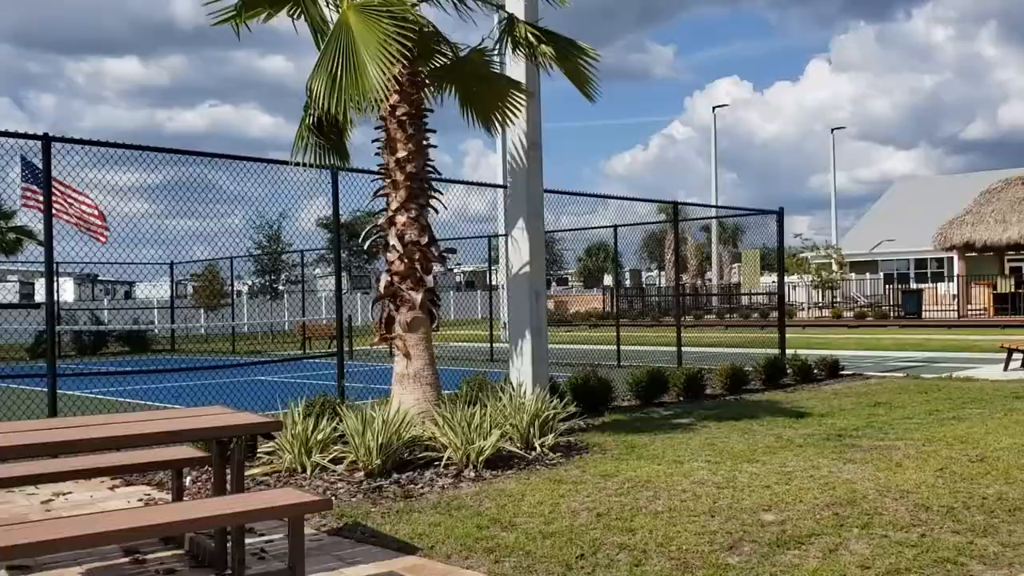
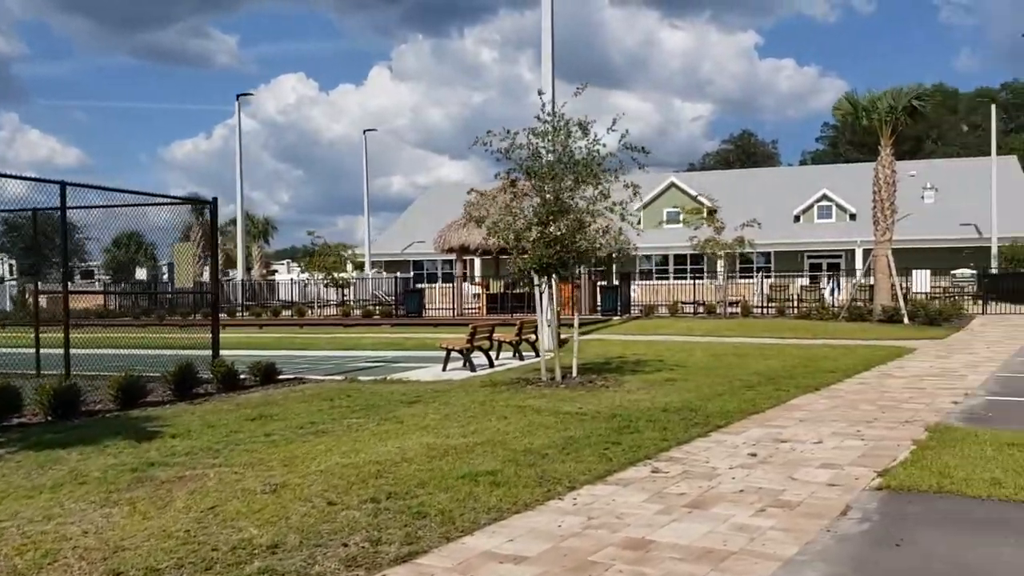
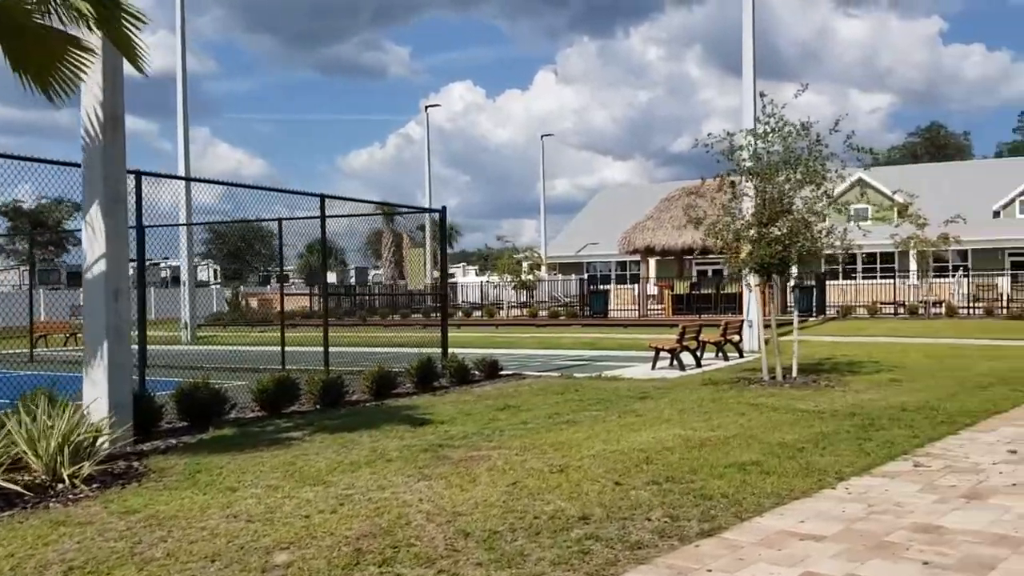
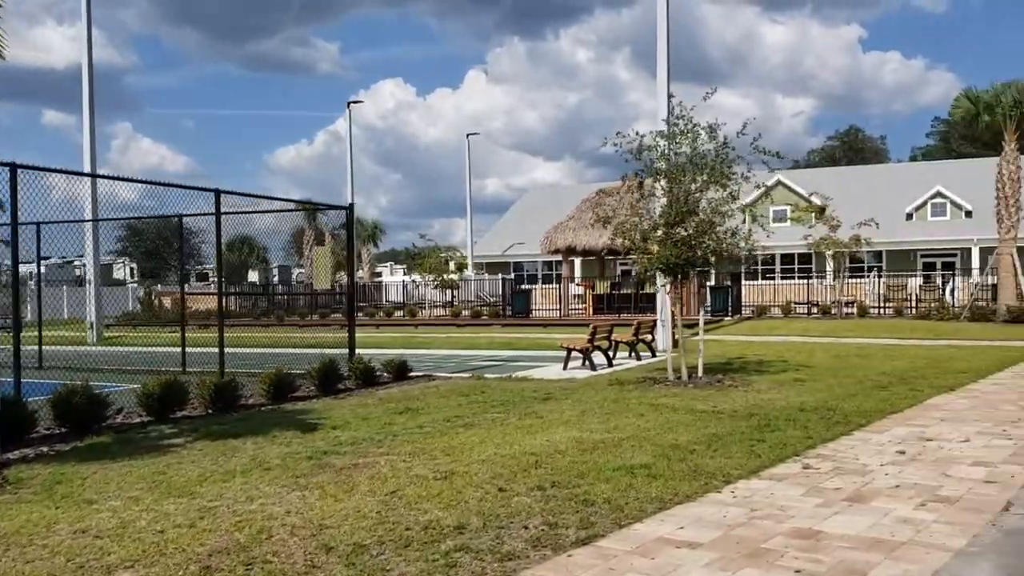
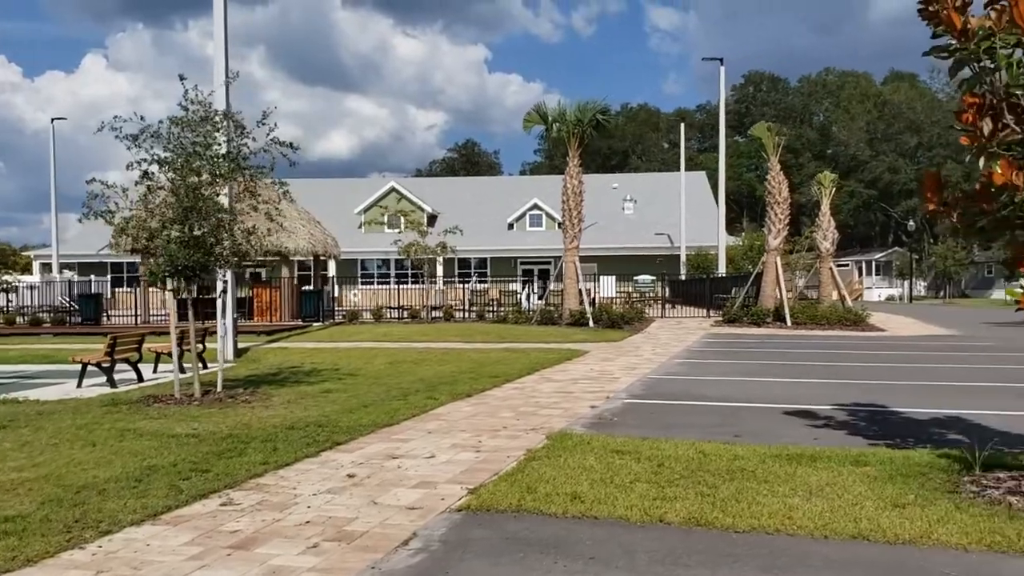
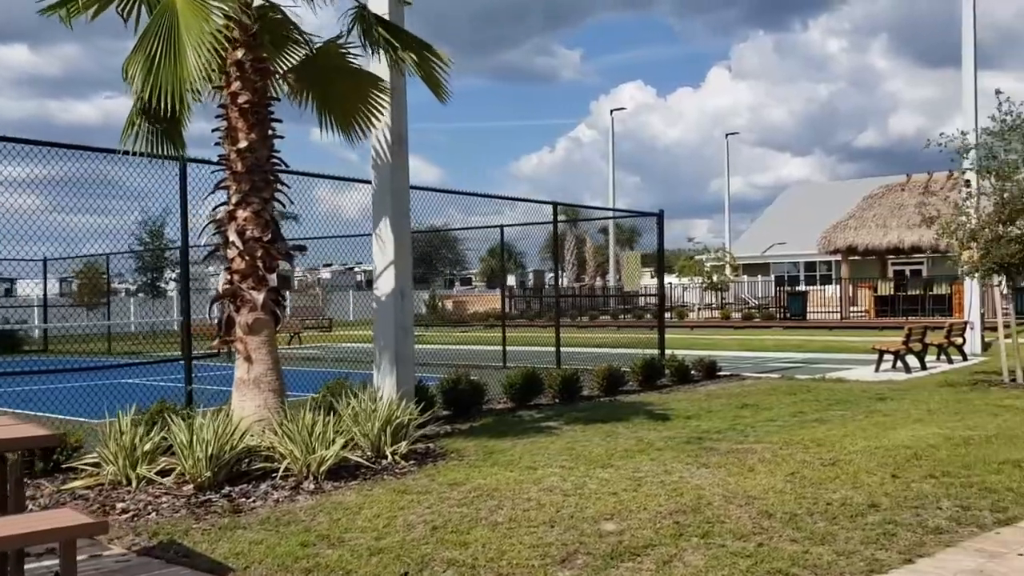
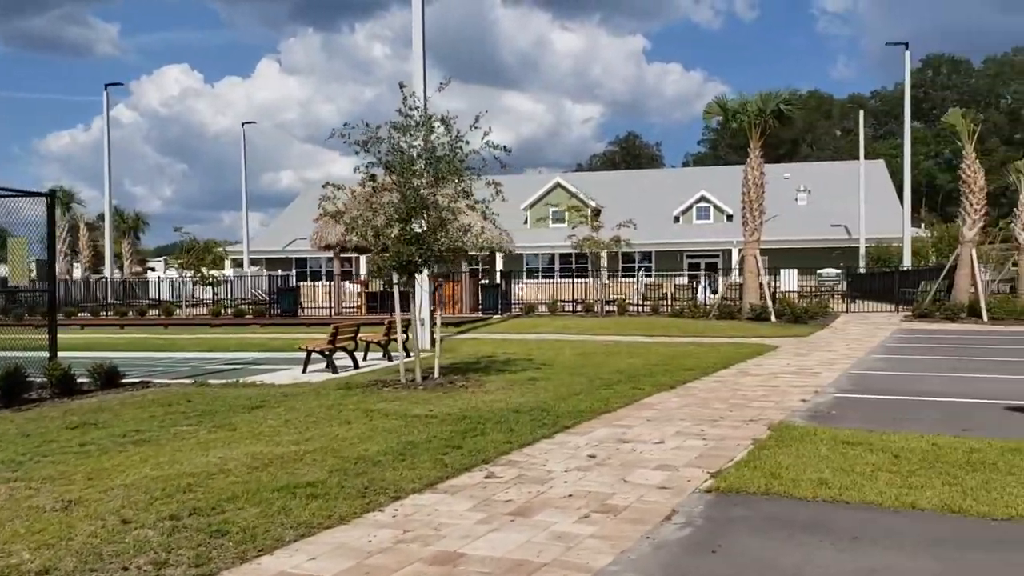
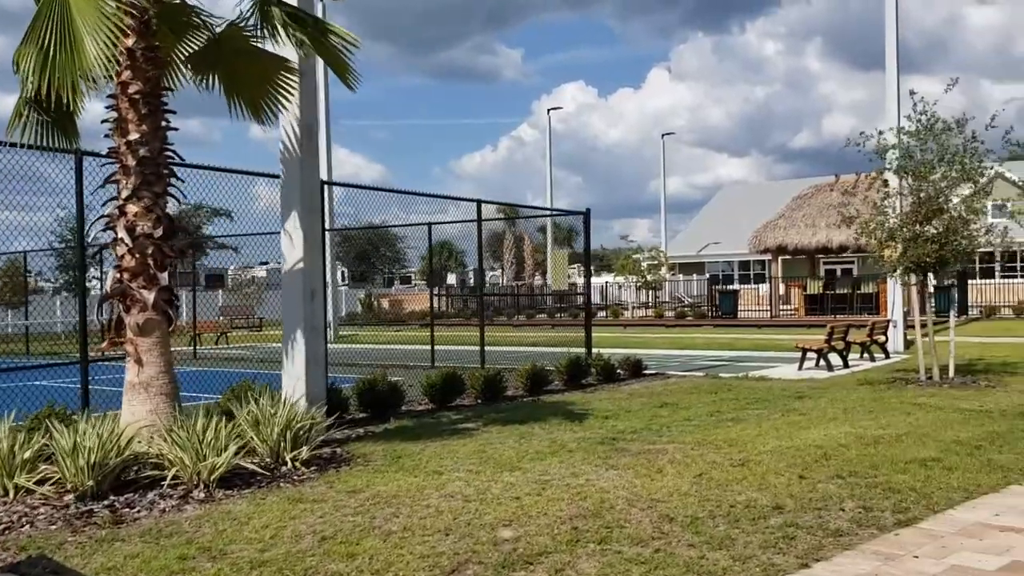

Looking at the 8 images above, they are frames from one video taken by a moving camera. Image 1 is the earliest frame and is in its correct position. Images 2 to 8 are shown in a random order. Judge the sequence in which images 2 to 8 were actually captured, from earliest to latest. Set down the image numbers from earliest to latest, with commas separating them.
6, 8, 3, 4, 2, 7, 5
